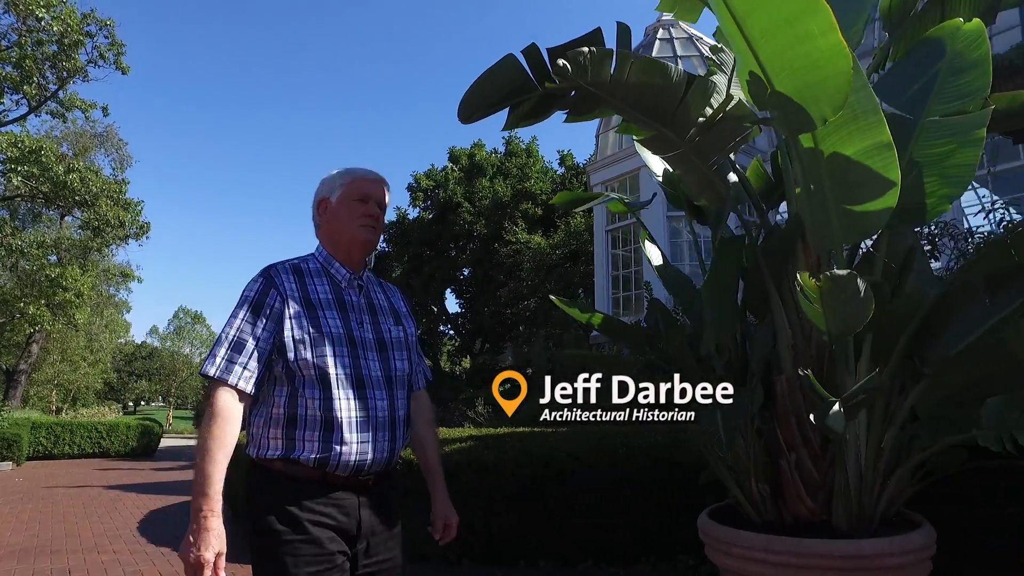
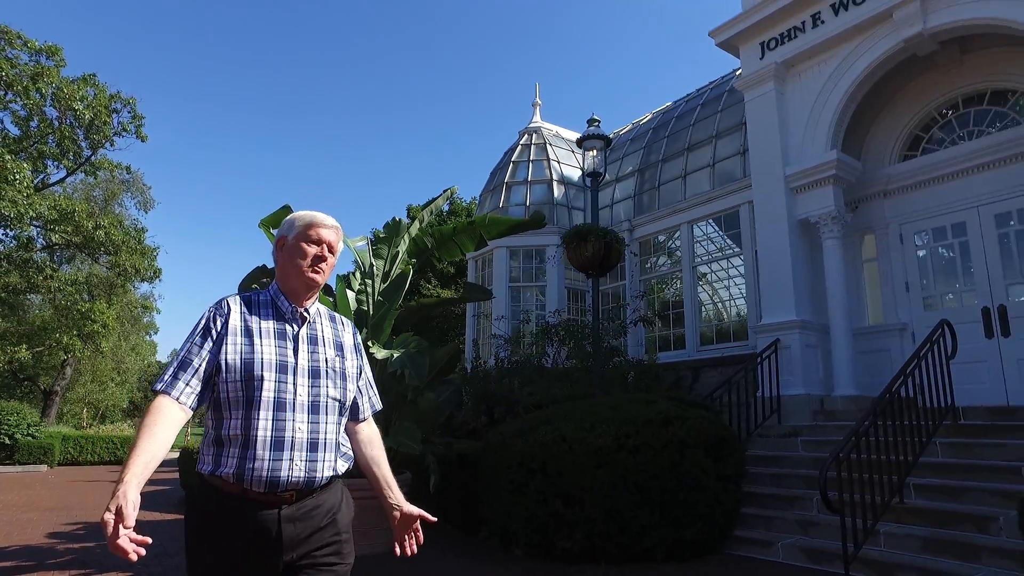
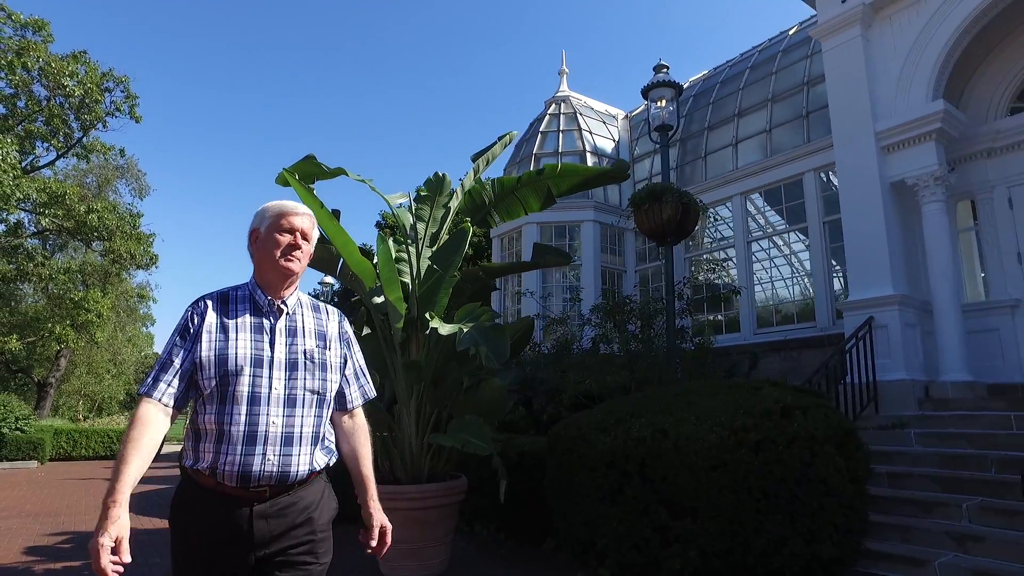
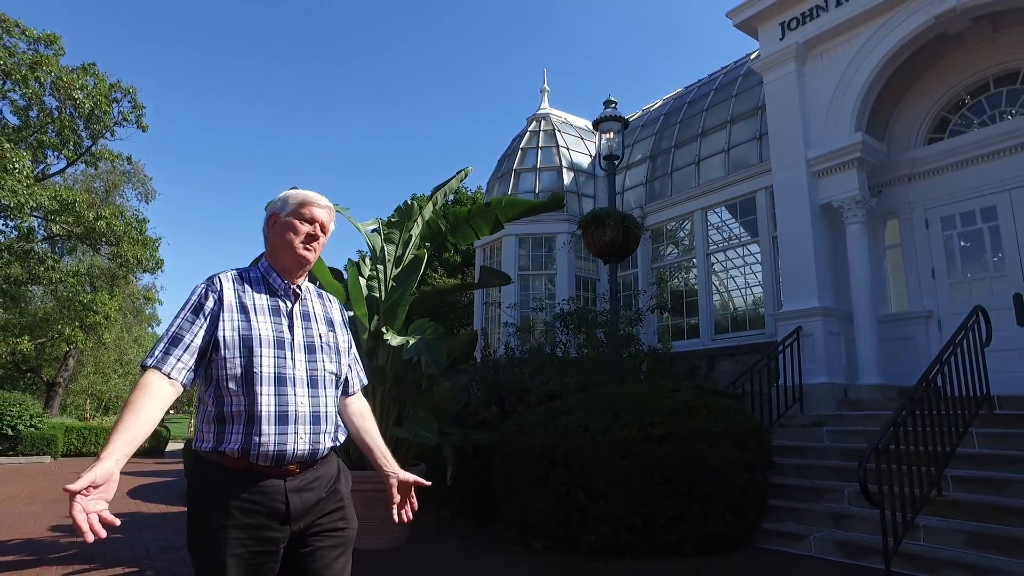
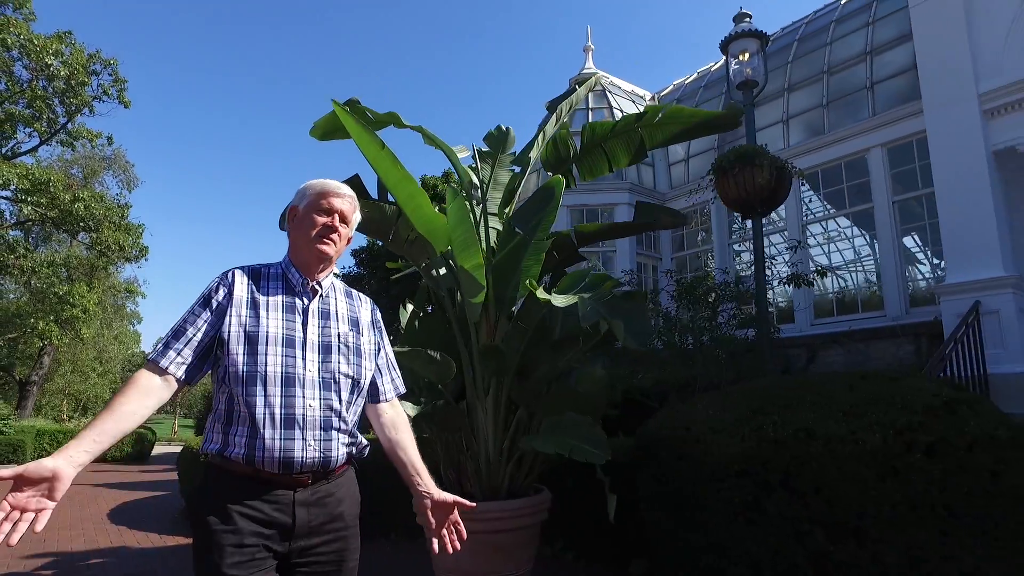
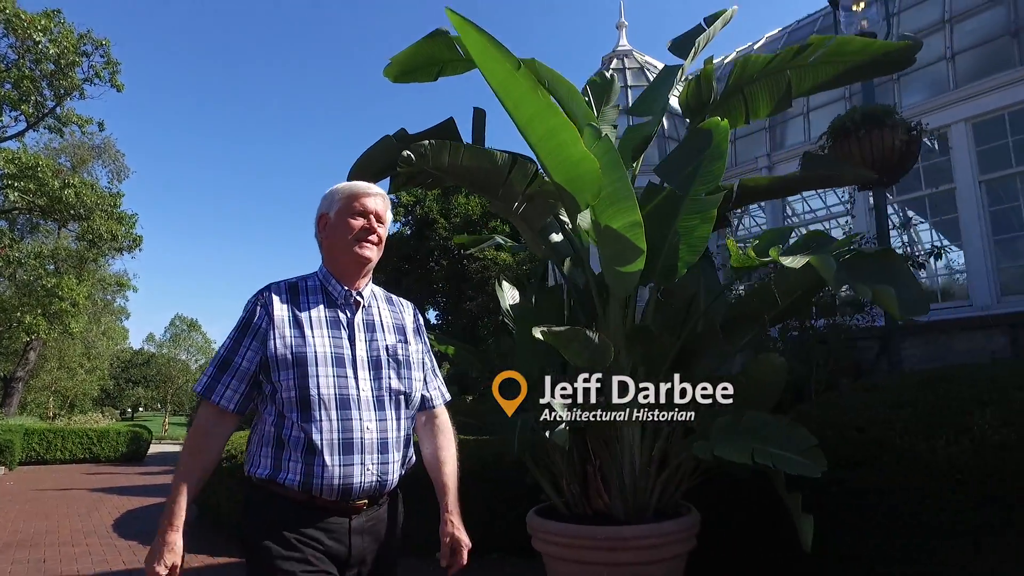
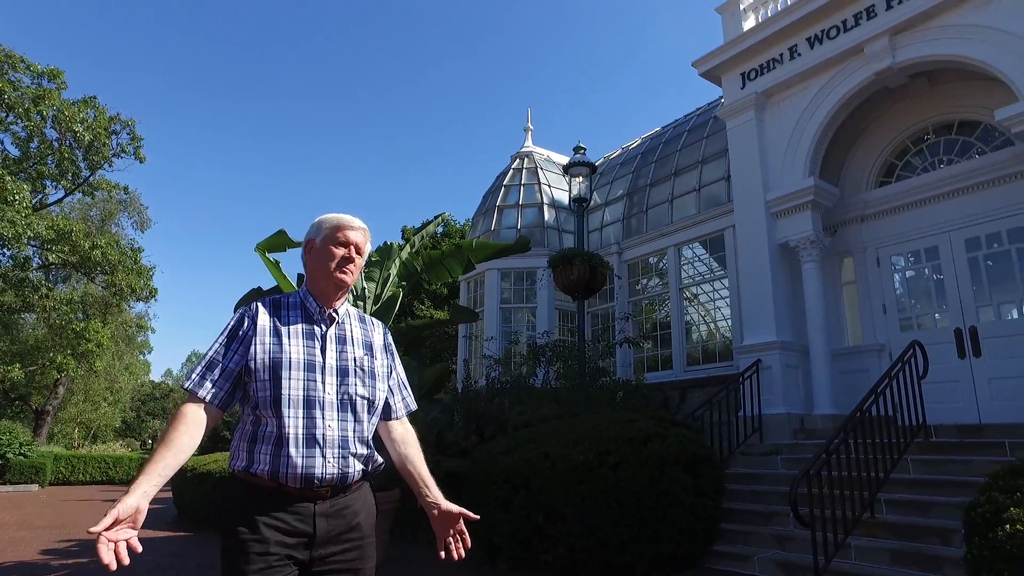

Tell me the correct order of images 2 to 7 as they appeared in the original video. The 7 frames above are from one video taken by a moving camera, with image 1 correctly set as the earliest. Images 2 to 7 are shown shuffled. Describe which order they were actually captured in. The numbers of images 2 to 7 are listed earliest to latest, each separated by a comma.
6, 5, 3, 4, 2, 7
